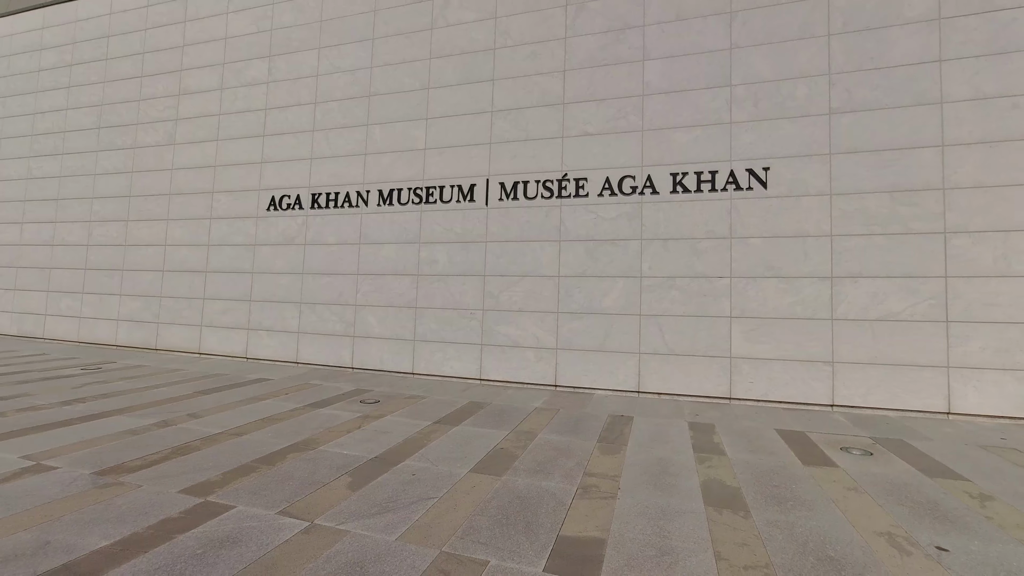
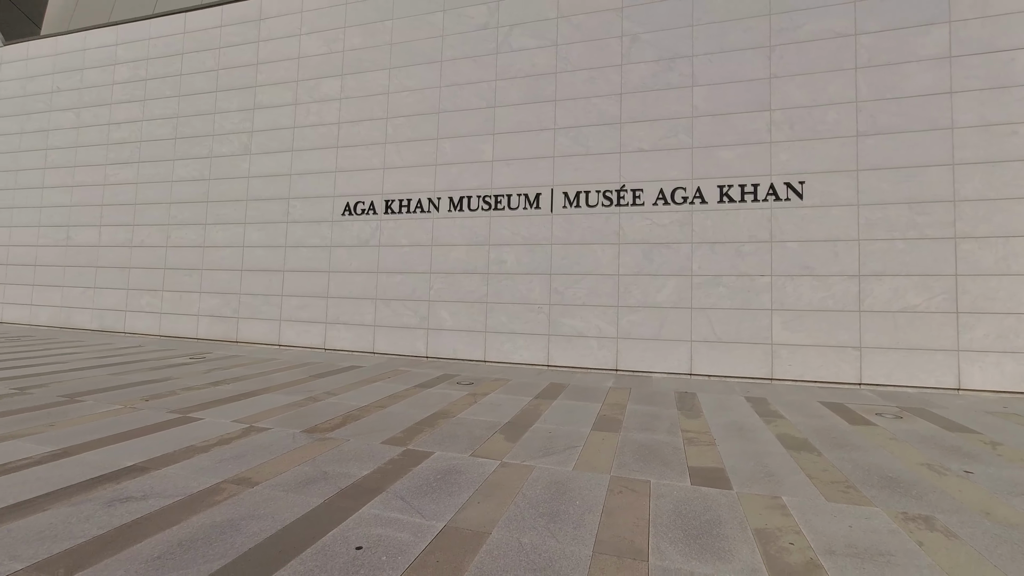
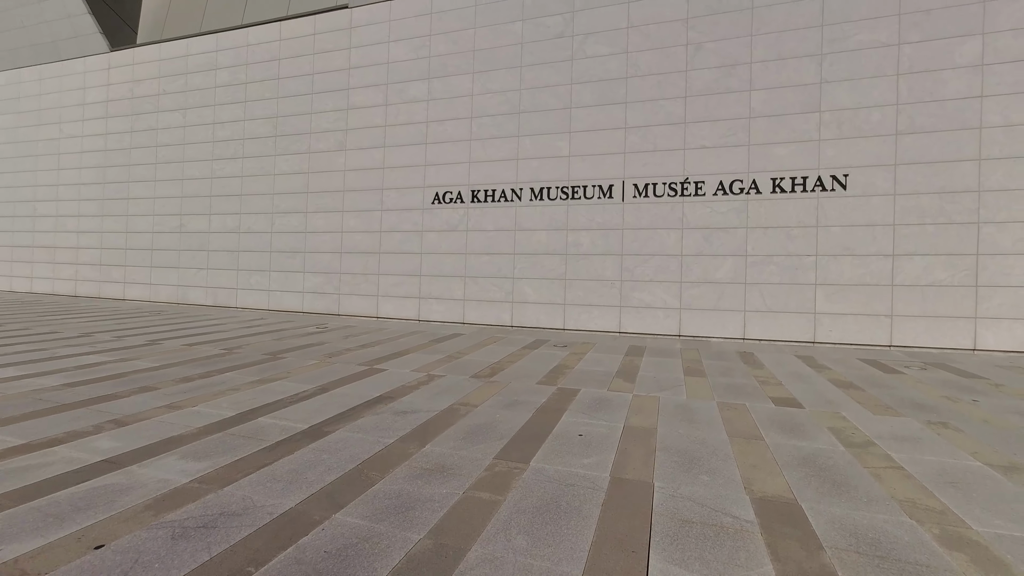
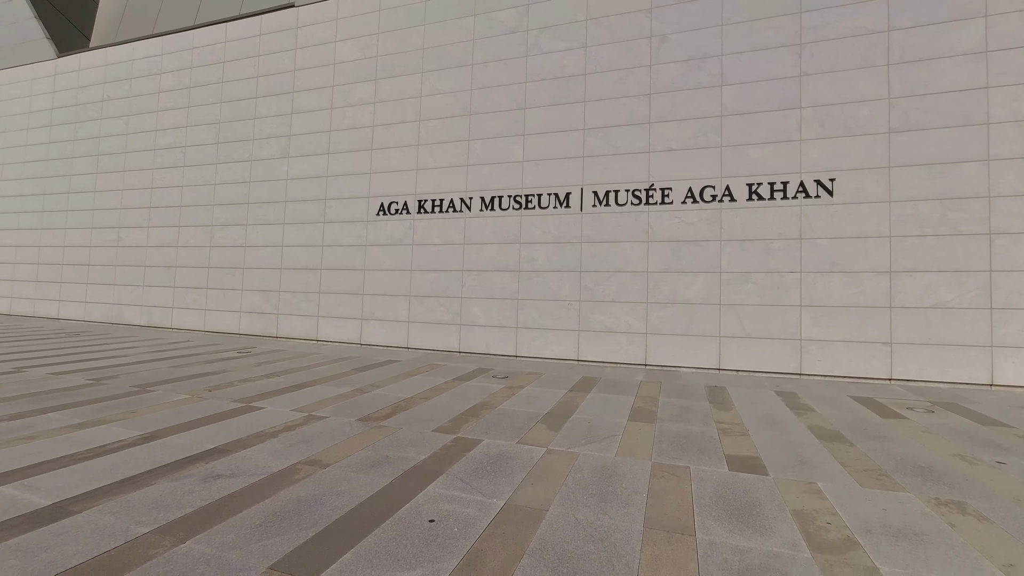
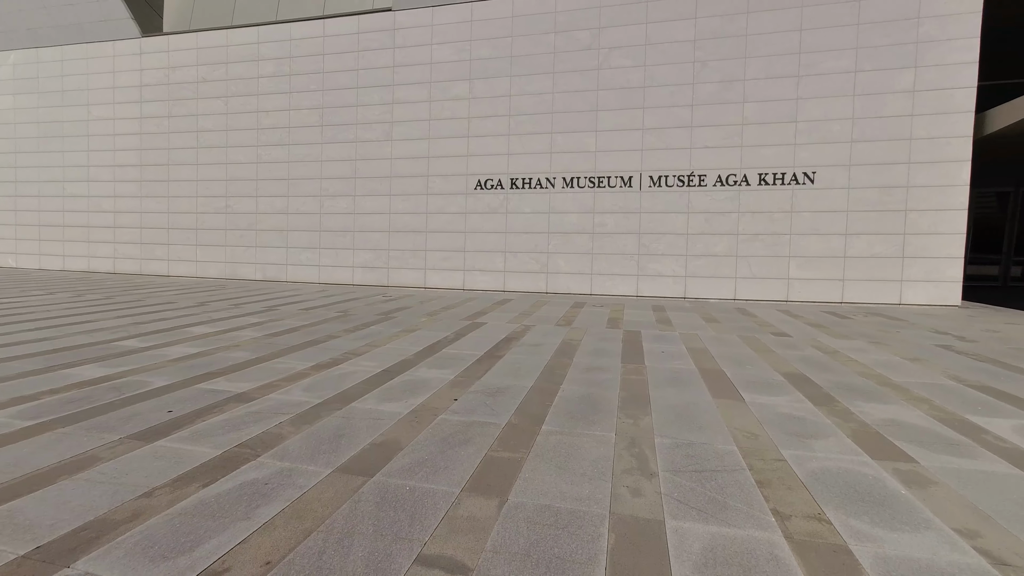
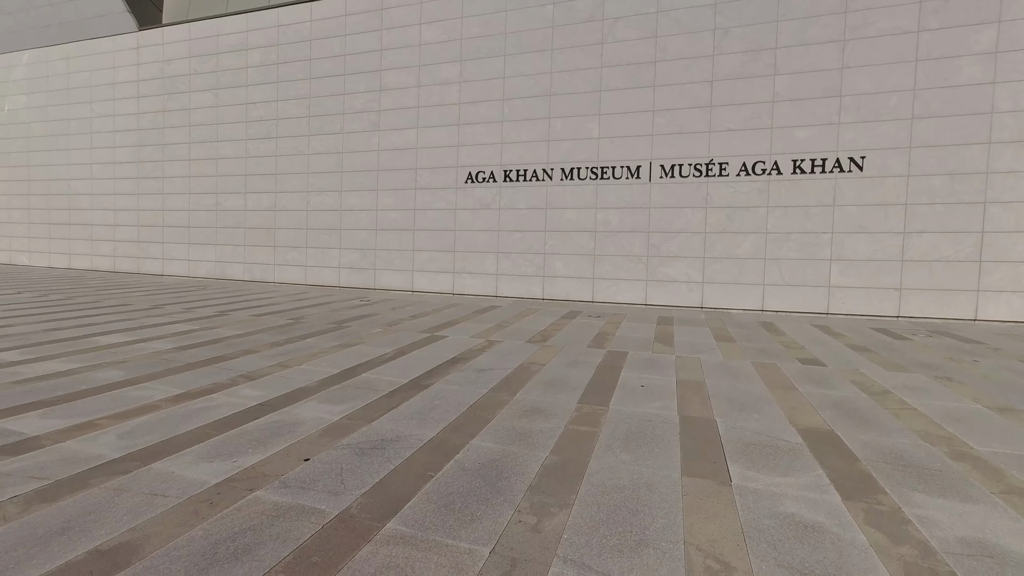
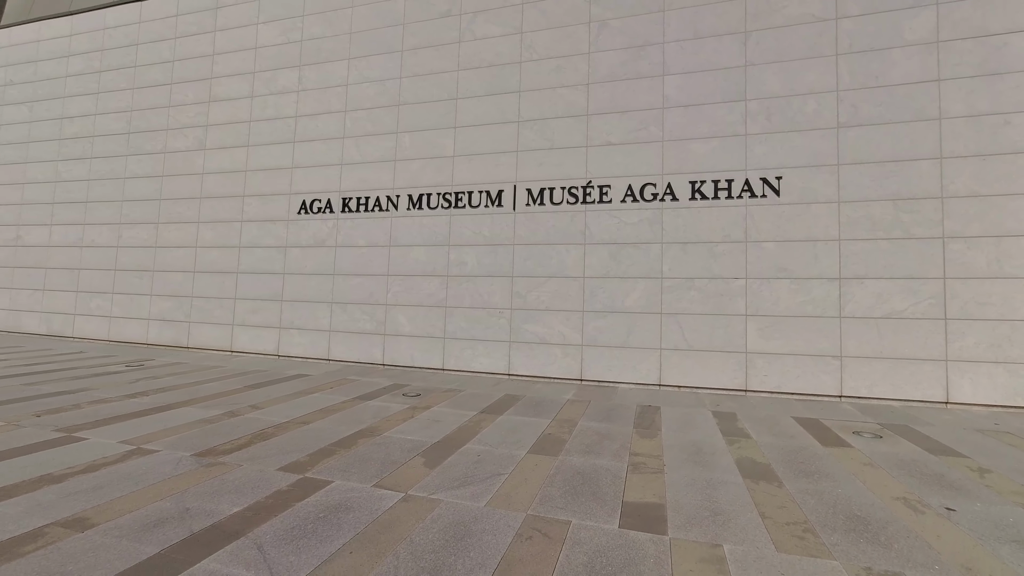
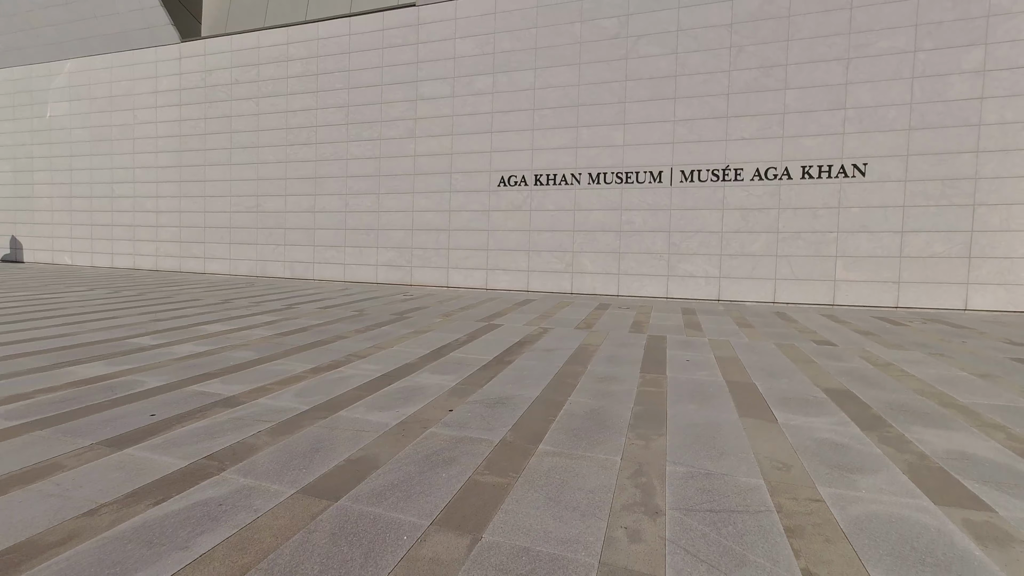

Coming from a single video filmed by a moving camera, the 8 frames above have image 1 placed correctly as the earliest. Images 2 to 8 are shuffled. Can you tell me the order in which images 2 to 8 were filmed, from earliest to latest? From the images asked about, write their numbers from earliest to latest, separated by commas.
7, 2, 4, 3, 6, 8, 5
